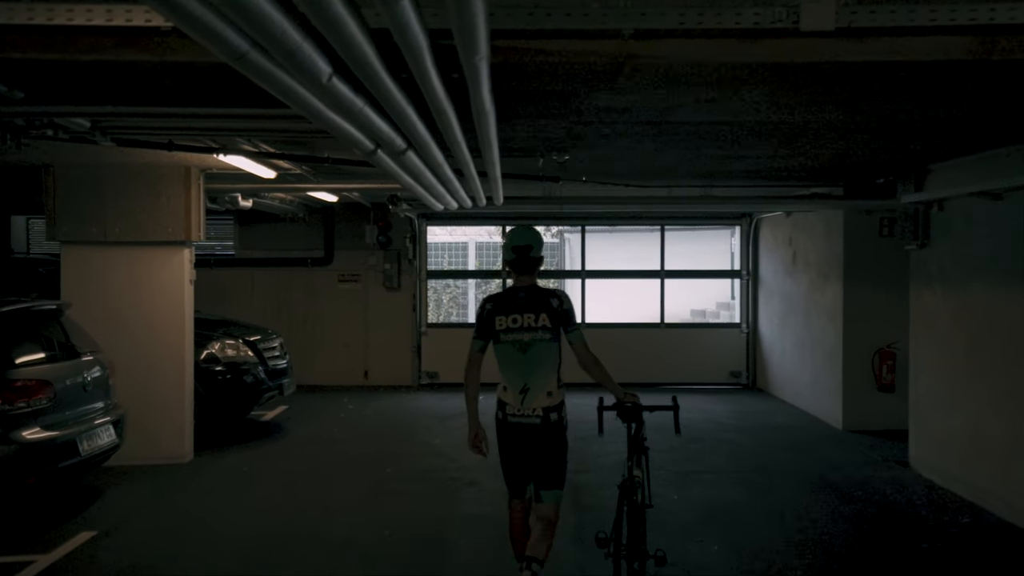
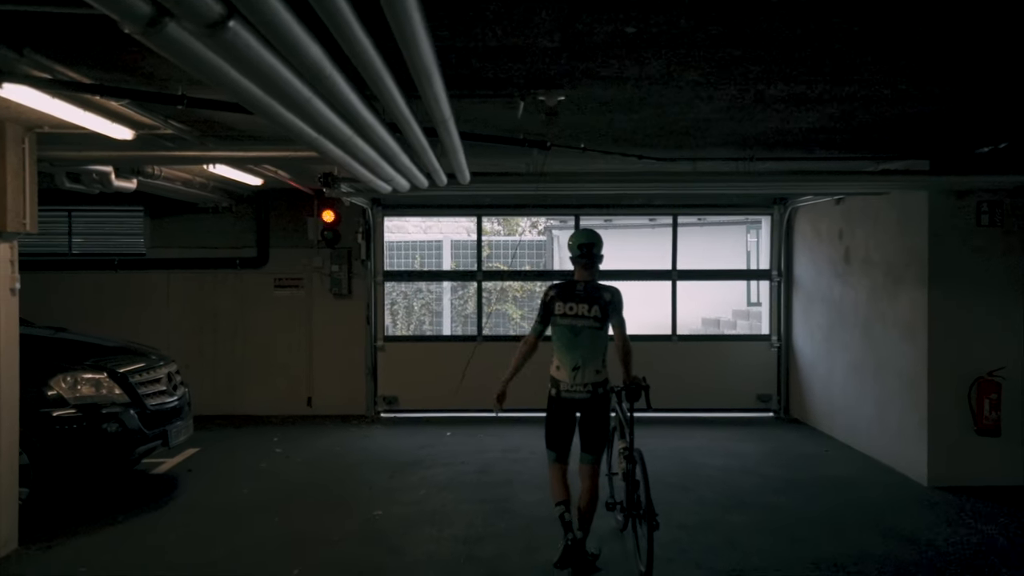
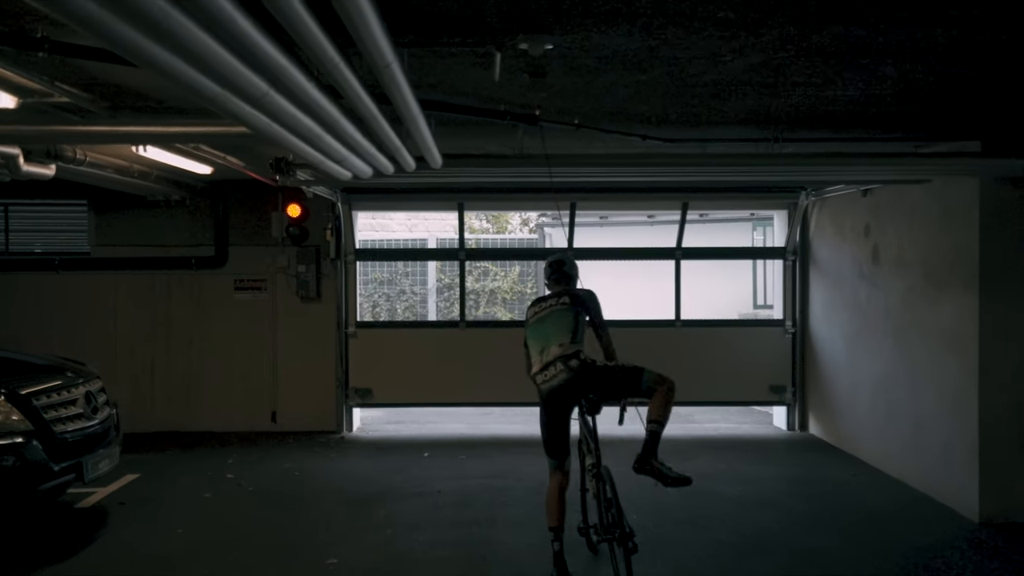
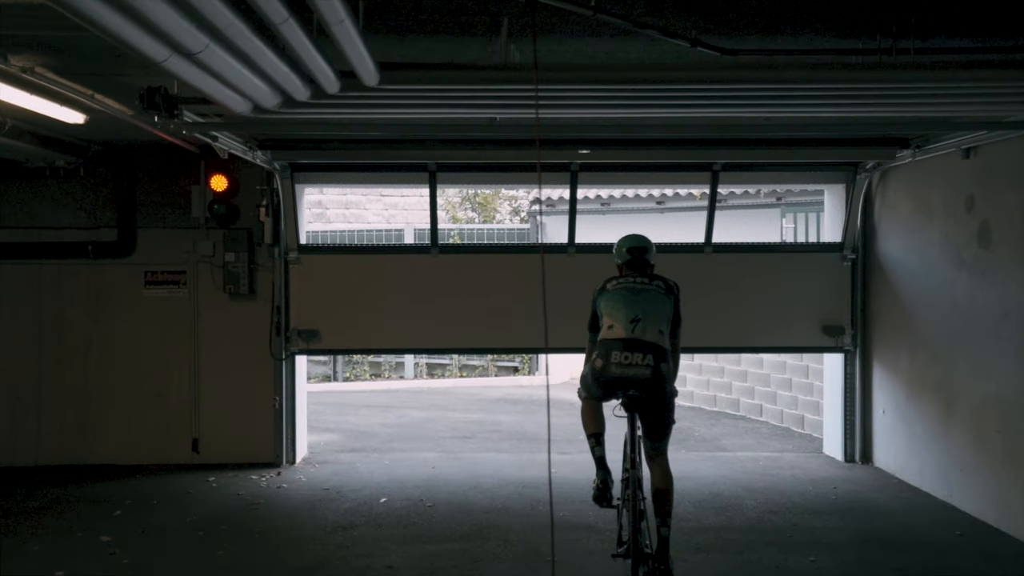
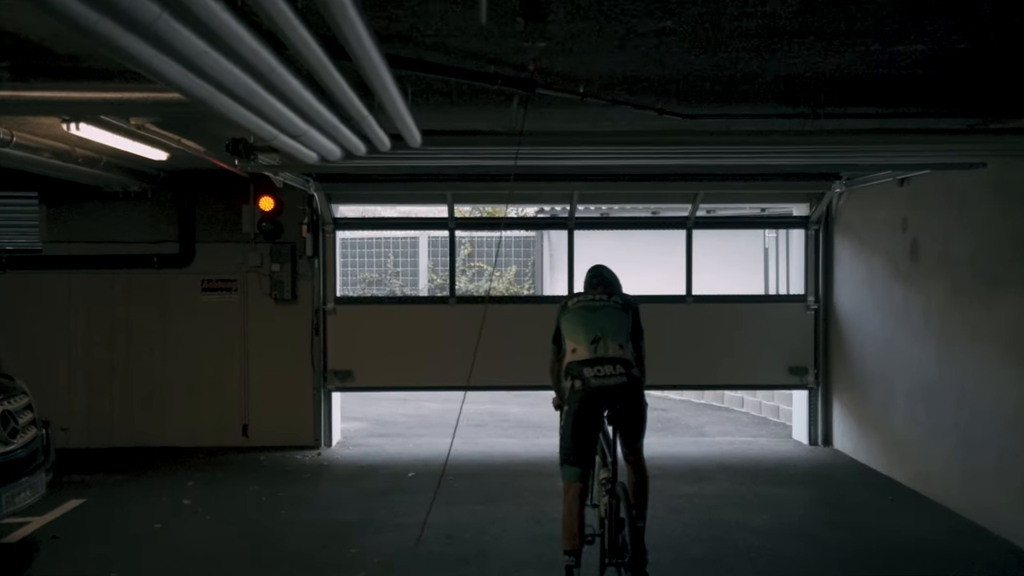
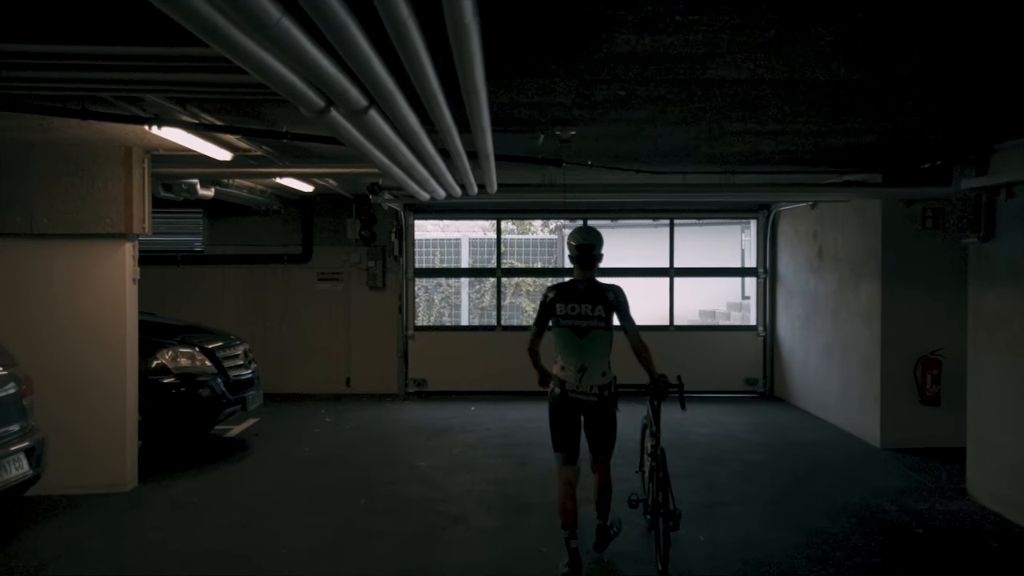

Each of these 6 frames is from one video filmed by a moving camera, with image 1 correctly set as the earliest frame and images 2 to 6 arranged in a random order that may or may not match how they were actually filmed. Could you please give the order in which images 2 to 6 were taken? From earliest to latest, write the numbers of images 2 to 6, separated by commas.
6, 2, 3, 5, 4
